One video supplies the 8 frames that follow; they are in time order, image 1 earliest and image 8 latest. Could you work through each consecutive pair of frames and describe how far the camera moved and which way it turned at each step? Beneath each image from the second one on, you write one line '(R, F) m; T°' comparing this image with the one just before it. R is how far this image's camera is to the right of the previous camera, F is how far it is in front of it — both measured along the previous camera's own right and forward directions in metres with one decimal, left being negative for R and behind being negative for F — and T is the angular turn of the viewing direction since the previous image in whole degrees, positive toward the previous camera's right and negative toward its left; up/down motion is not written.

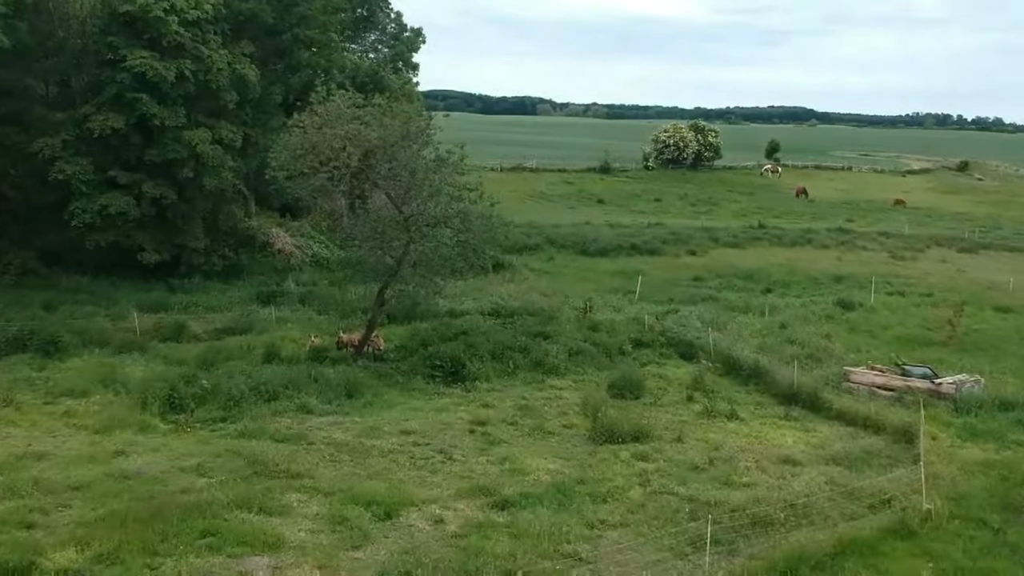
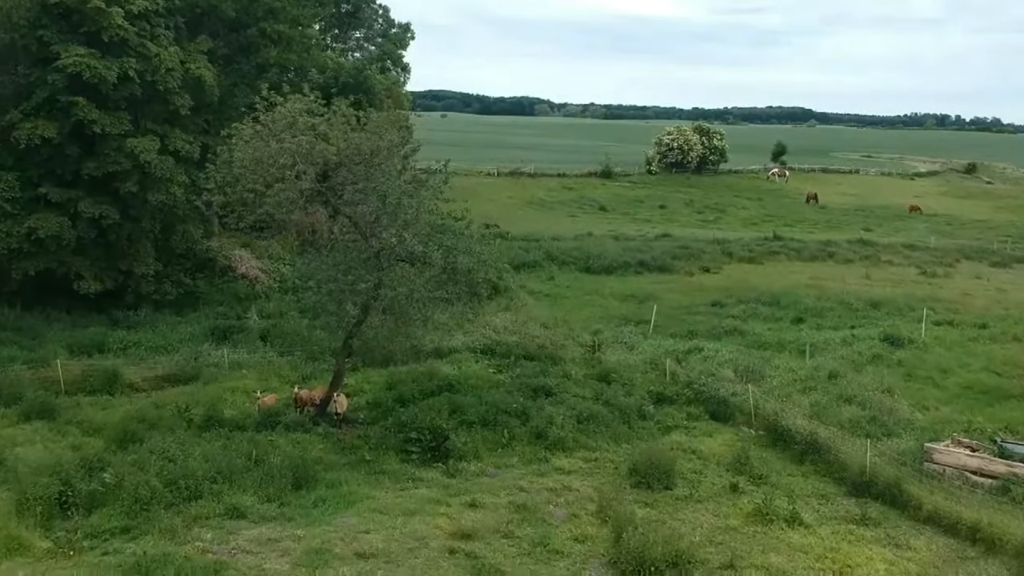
(0.0, +3.9) m; 0°
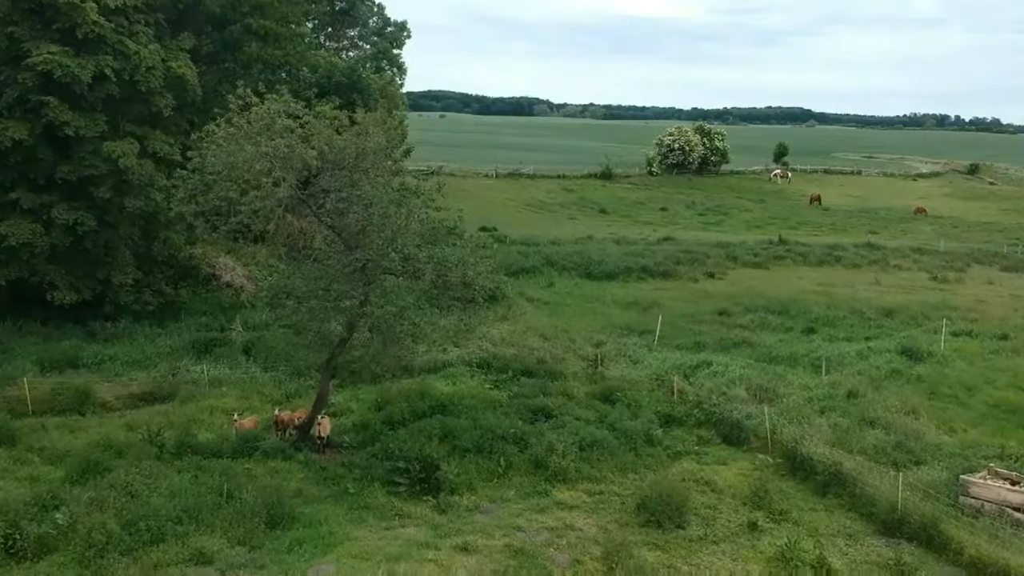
(0.0, +1.3) m; 0°
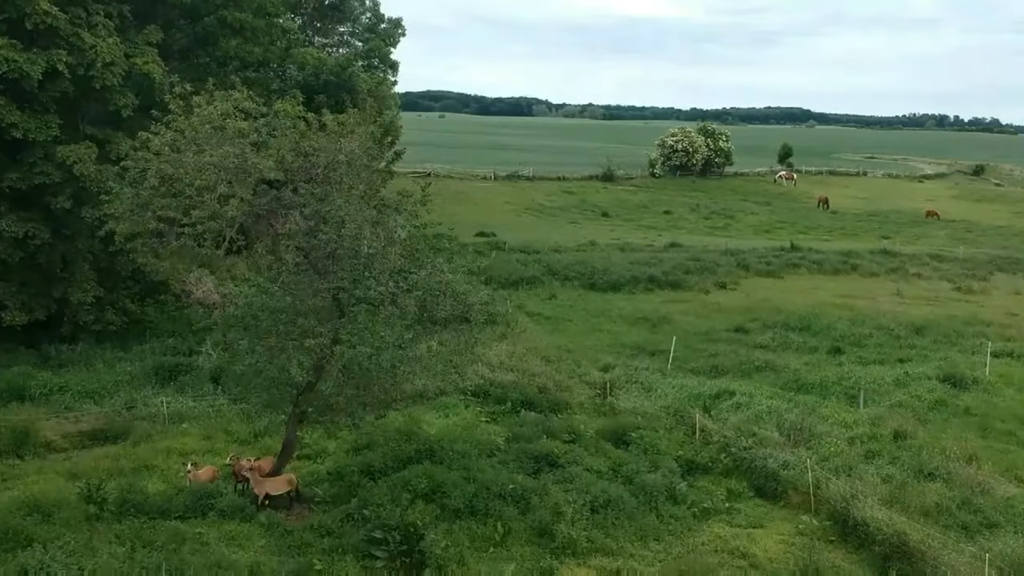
(0.0, +2.4) m; 0°
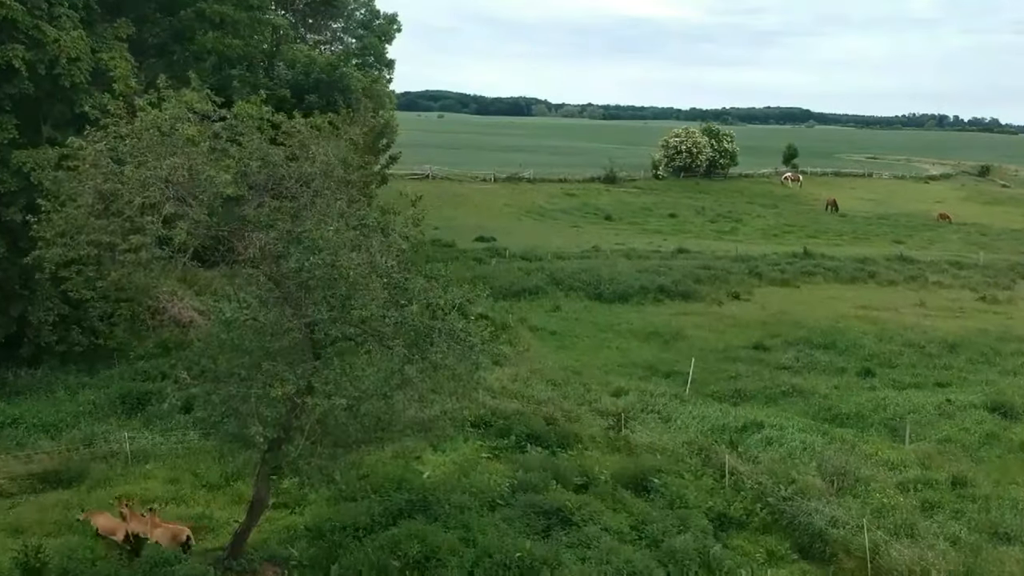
(-0.1, +2.0) m; 0°
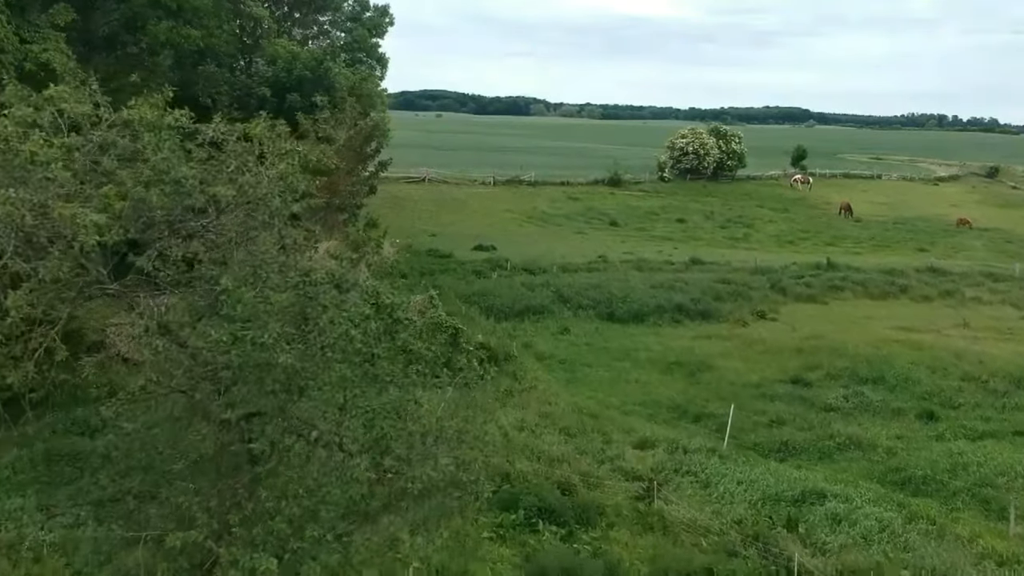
(-0.2, +3.3) m; 0°
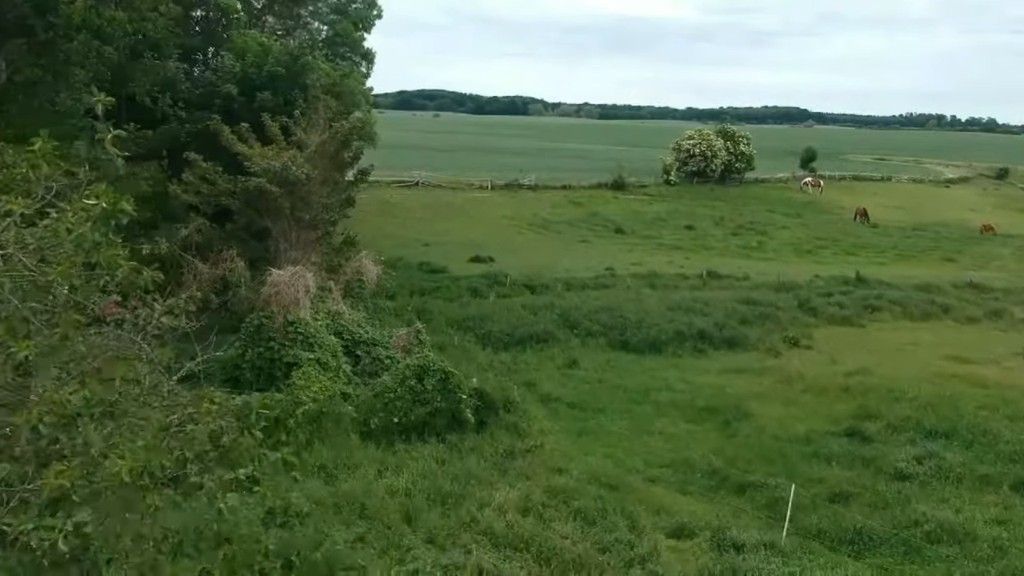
(-0.1, +3.8) m; 0°
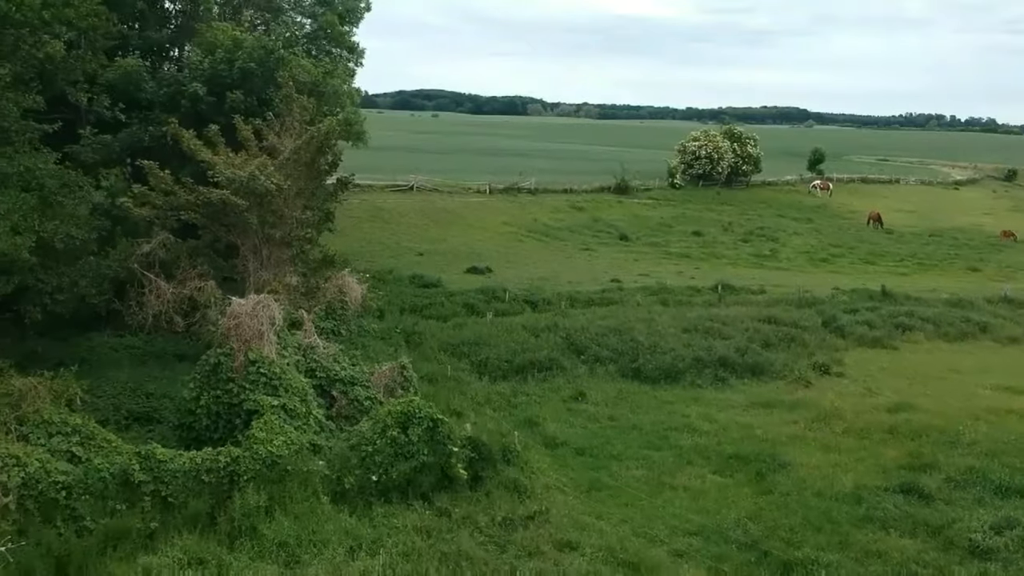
(0.0, +2.8) m; 0°
